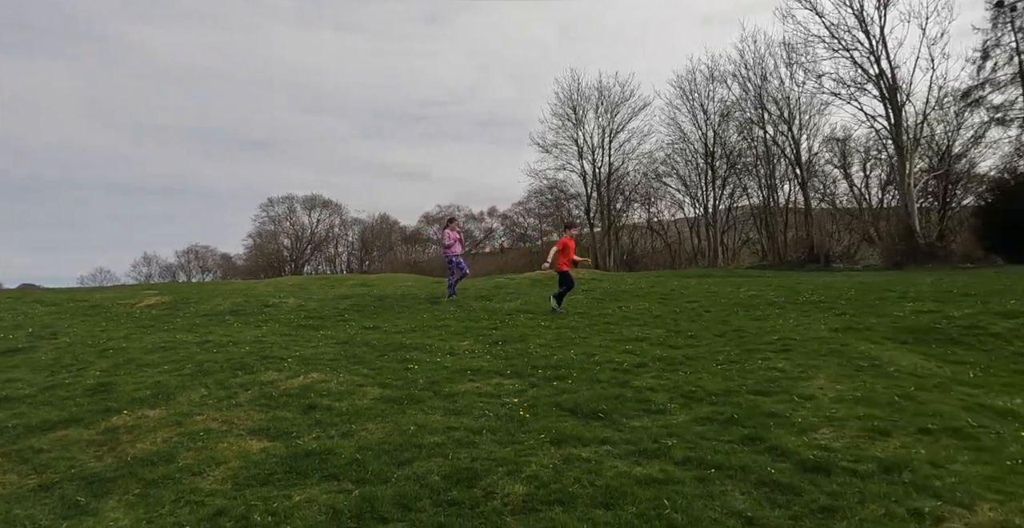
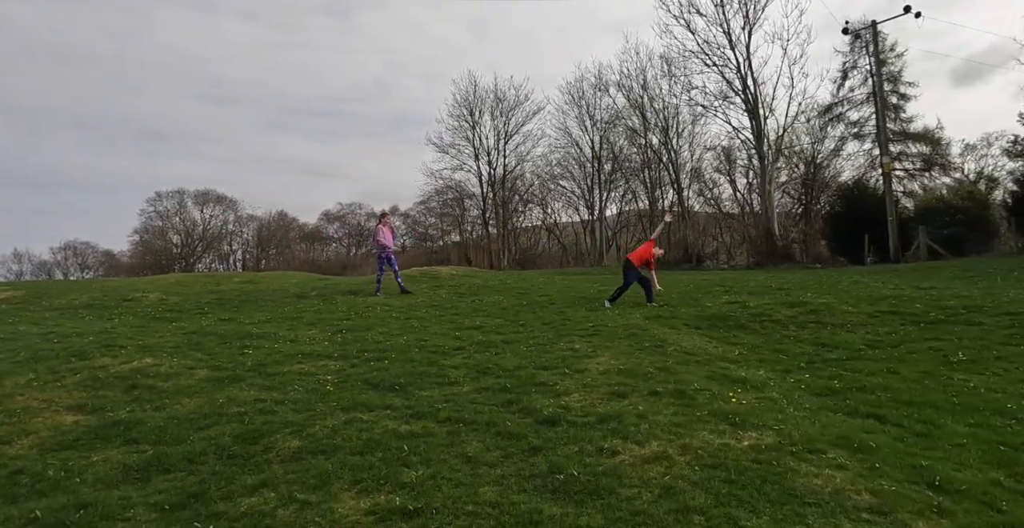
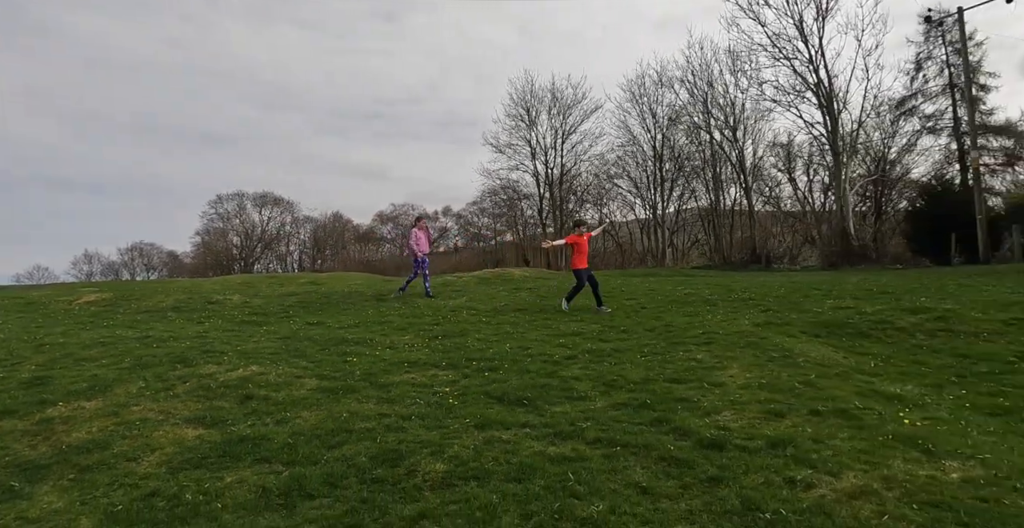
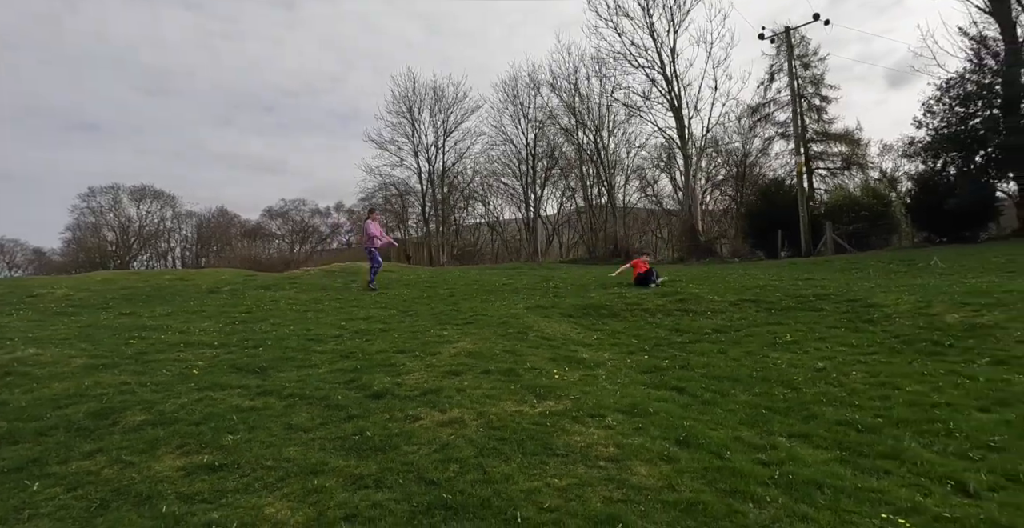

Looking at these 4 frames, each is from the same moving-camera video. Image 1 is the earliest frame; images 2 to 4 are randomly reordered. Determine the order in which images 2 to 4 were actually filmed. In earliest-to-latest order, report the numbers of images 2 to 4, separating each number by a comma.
3, 2, 4
